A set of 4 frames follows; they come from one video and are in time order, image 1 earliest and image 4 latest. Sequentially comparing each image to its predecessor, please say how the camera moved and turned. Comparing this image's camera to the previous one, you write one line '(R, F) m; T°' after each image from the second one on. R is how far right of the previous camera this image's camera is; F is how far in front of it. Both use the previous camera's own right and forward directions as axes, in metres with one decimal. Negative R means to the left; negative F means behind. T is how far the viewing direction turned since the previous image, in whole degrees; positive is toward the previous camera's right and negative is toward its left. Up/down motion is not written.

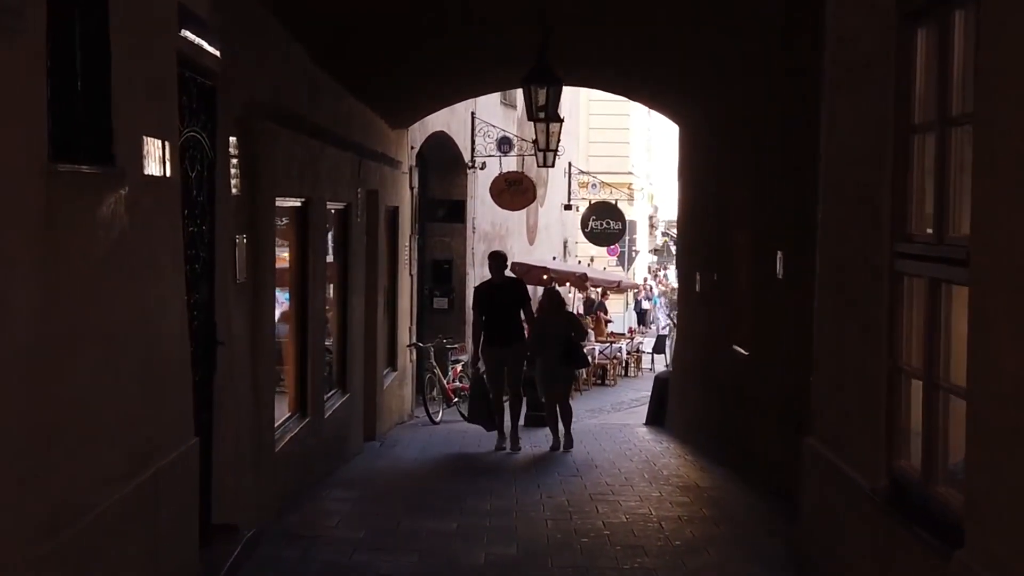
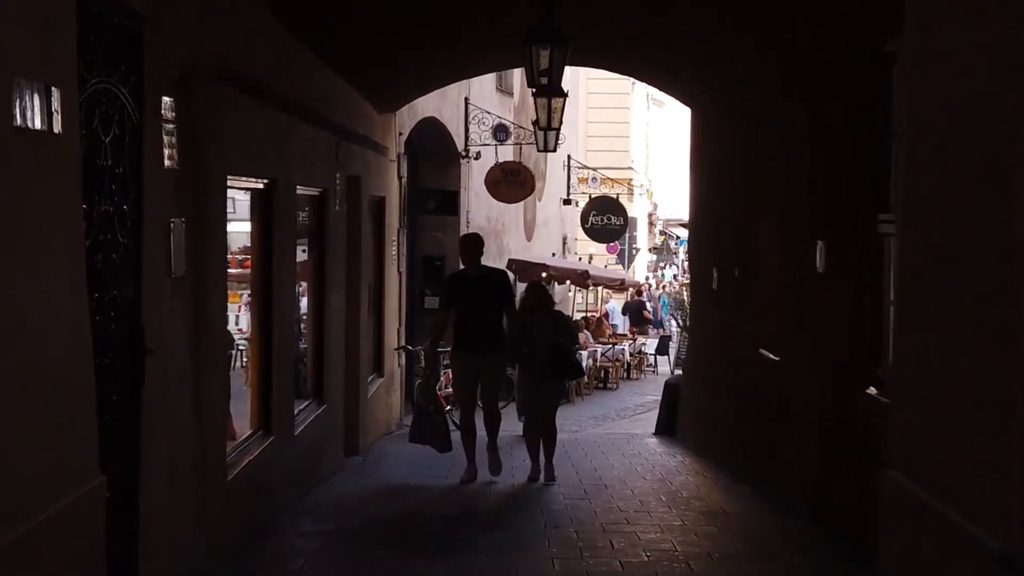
(0.0, +1.1) m; 0°
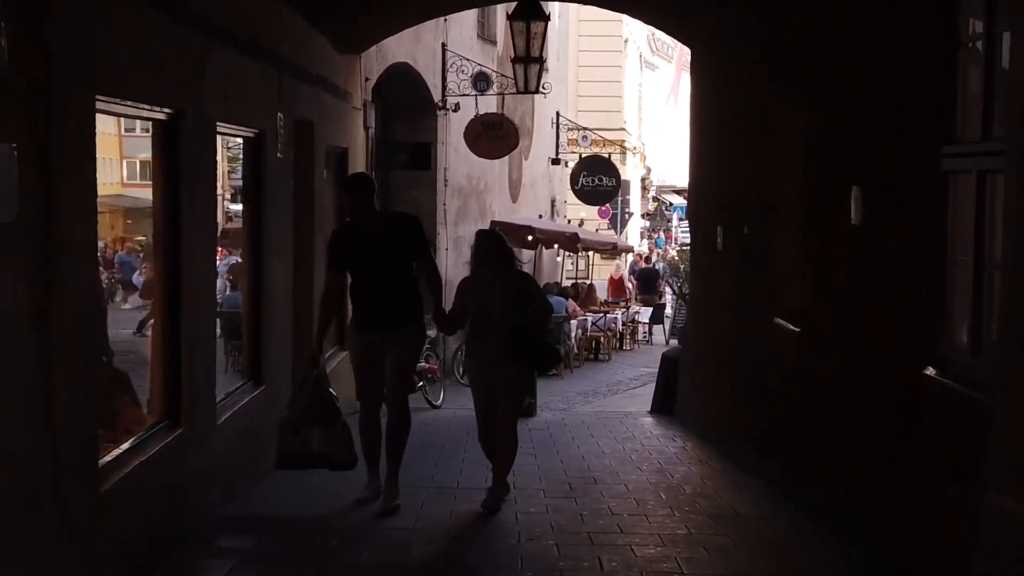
(+0.1, +1.3) m; 0°
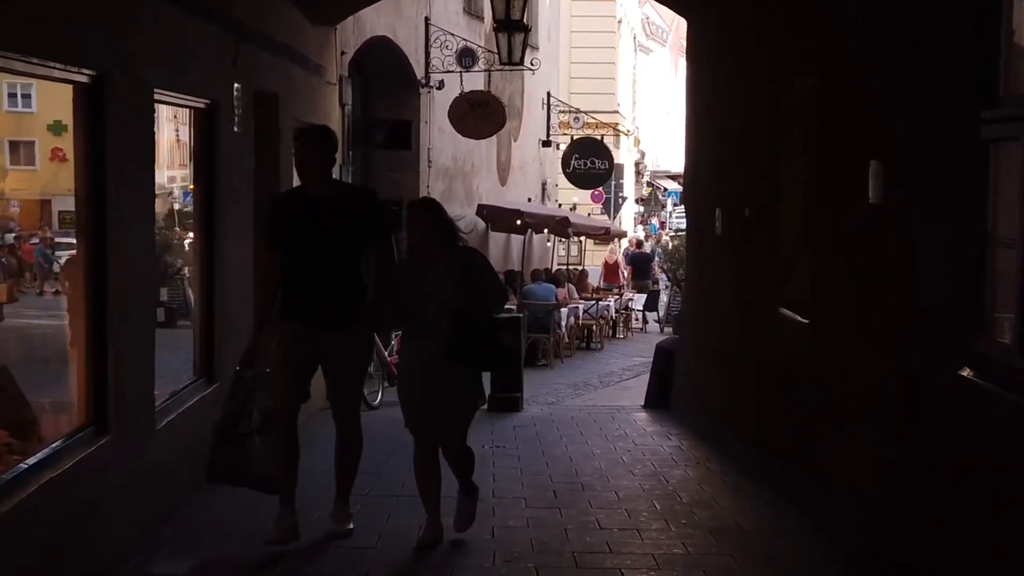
(+0.1, +0.7) m; 0°
